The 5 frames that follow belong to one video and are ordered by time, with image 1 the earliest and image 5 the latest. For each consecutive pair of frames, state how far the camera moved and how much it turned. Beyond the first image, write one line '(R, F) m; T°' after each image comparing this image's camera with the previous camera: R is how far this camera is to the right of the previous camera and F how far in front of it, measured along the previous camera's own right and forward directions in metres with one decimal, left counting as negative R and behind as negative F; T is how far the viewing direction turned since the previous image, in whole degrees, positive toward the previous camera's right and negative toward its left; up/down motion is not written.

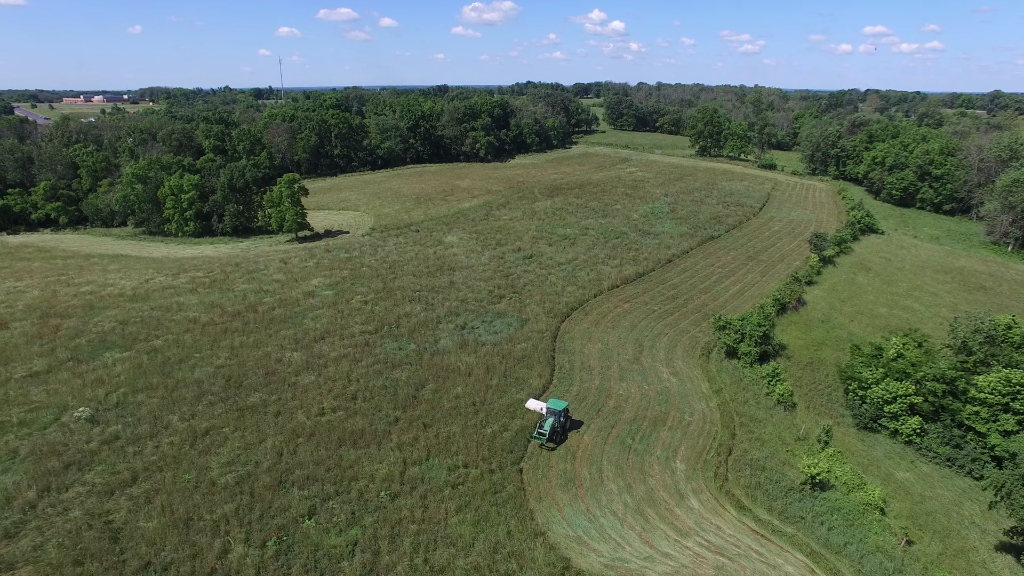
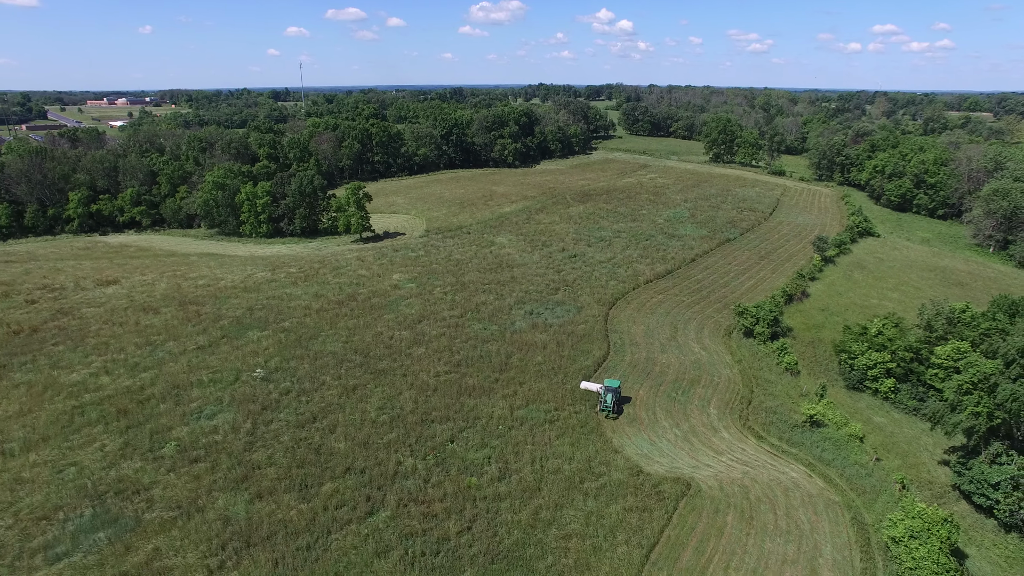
(-2.2, -5.0) m; -1°
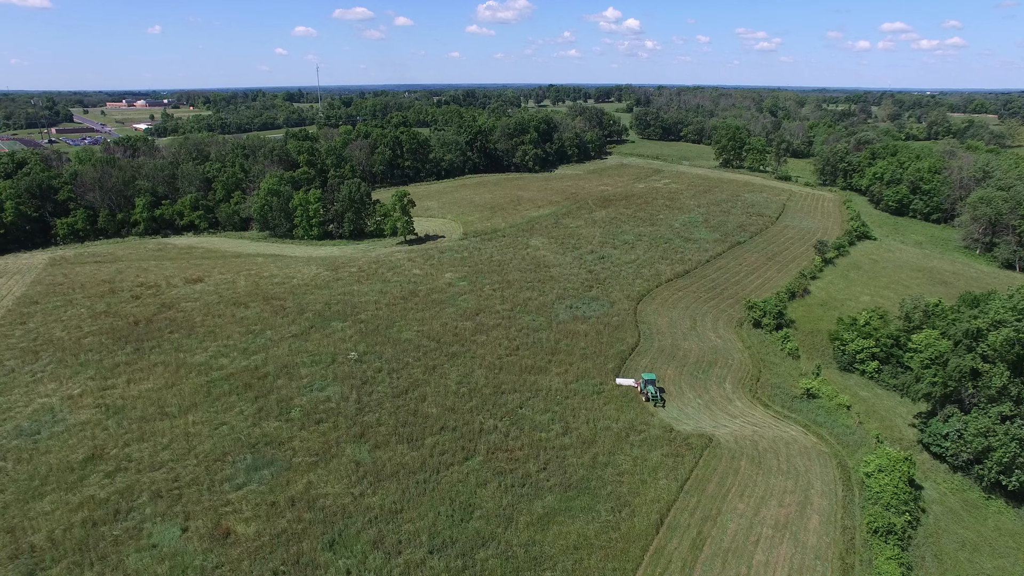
(-1.8, -4.4) m; -1°
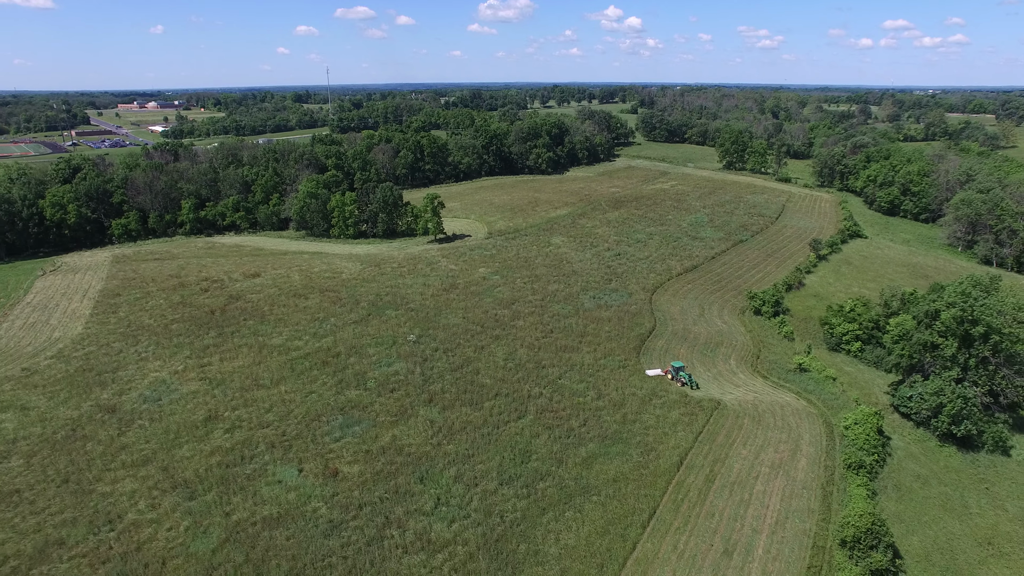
(-1.6, -4.3) m; 0°
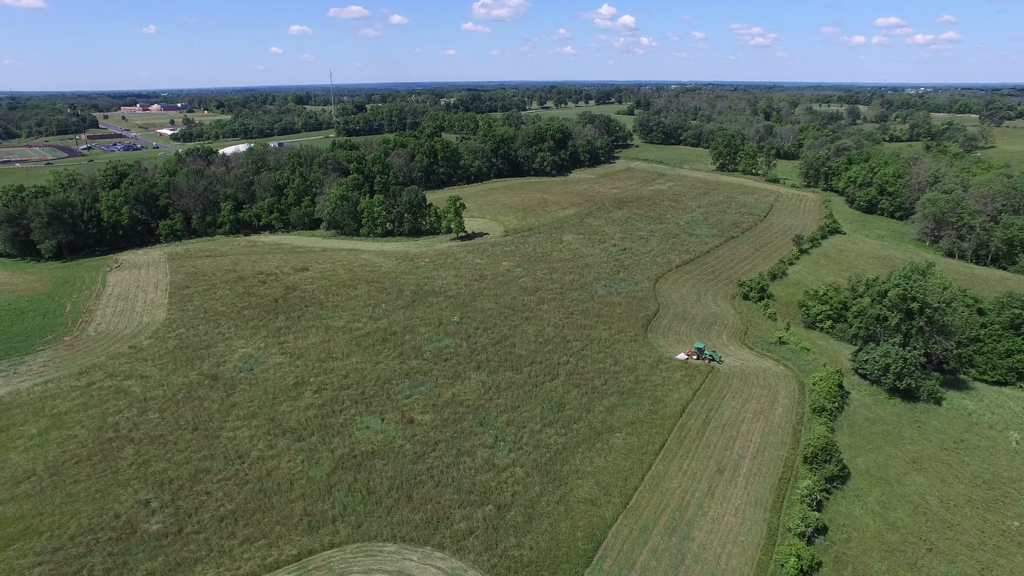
(-1.8, -5.5) m; 0°
